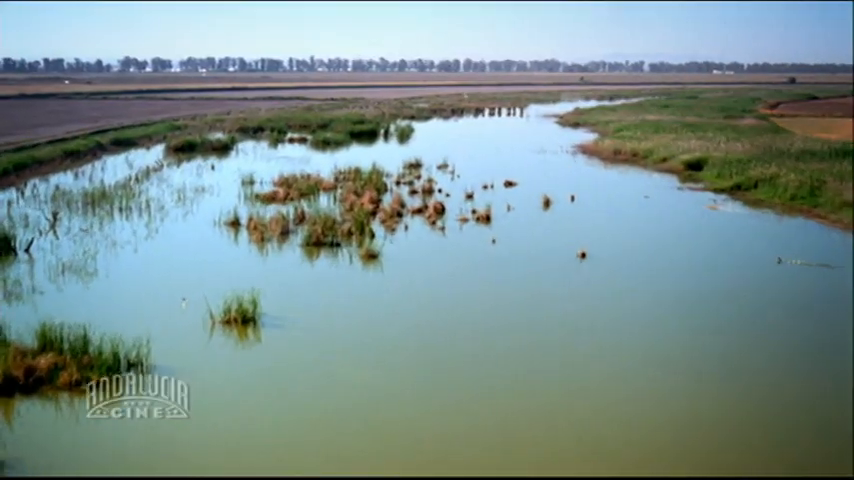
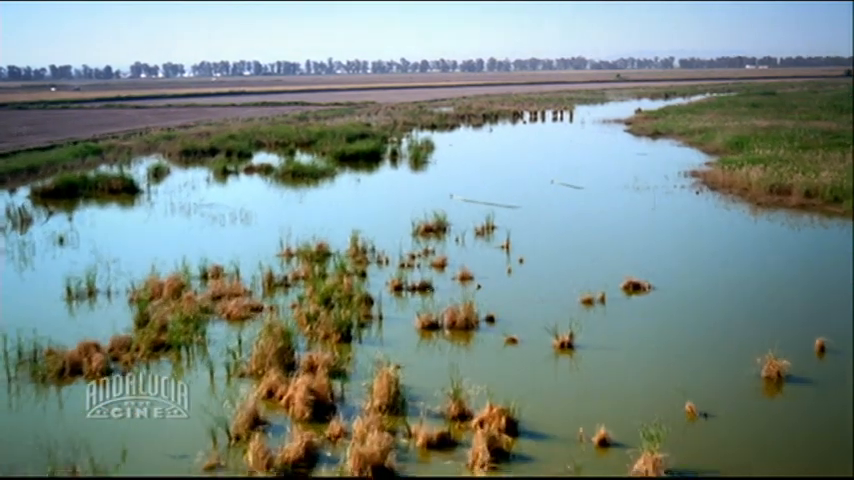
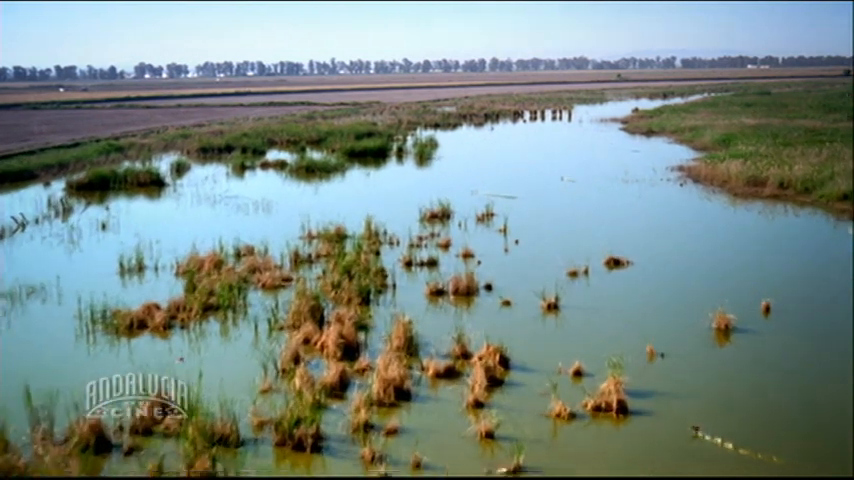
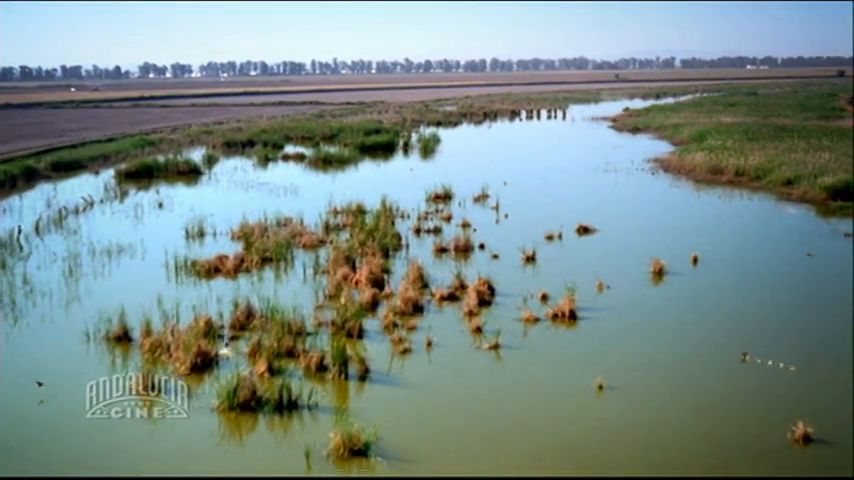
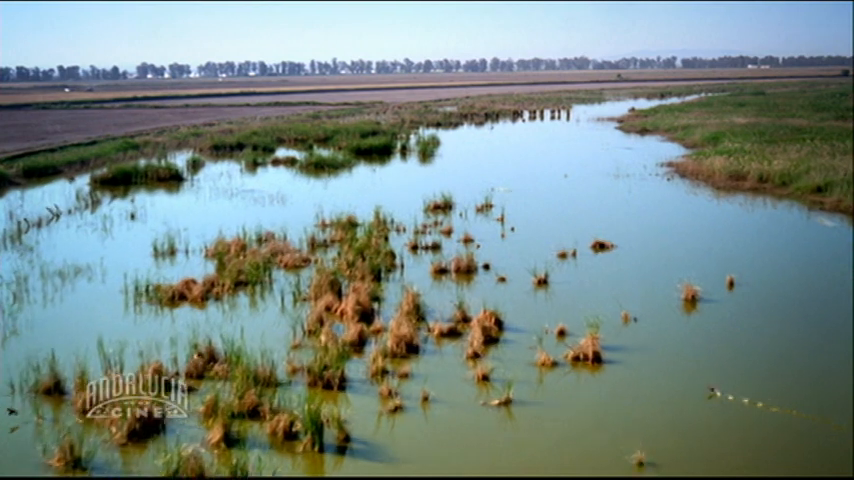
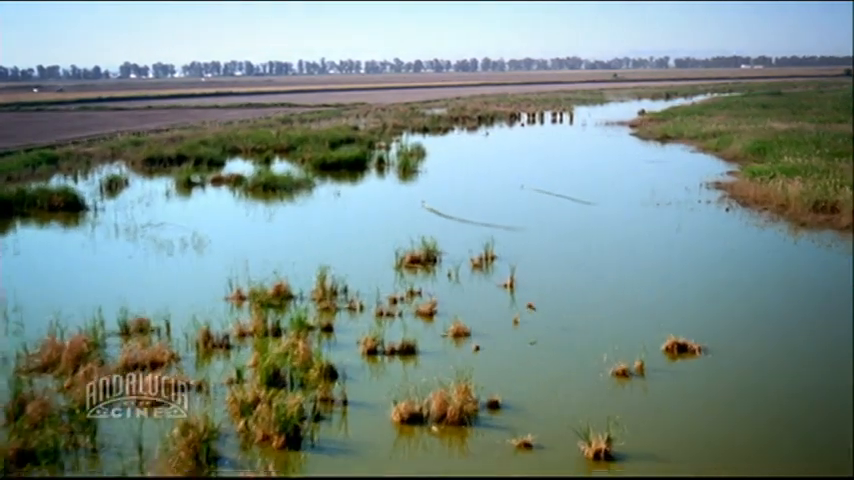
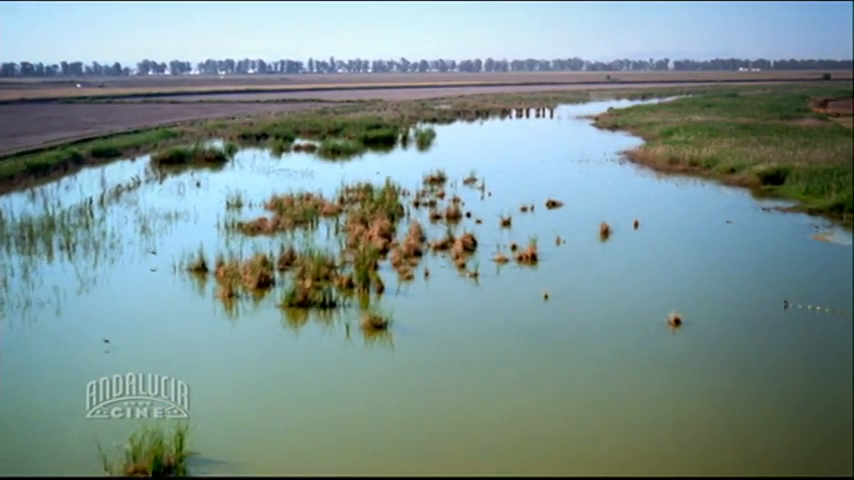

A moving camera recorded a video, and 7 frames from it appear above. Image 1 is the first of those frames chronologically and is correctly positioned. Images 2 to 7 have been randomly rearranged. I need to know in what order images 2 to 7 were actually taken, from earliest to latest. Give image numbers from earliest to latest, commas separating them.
7, 4, 5, 3, 2, 6
